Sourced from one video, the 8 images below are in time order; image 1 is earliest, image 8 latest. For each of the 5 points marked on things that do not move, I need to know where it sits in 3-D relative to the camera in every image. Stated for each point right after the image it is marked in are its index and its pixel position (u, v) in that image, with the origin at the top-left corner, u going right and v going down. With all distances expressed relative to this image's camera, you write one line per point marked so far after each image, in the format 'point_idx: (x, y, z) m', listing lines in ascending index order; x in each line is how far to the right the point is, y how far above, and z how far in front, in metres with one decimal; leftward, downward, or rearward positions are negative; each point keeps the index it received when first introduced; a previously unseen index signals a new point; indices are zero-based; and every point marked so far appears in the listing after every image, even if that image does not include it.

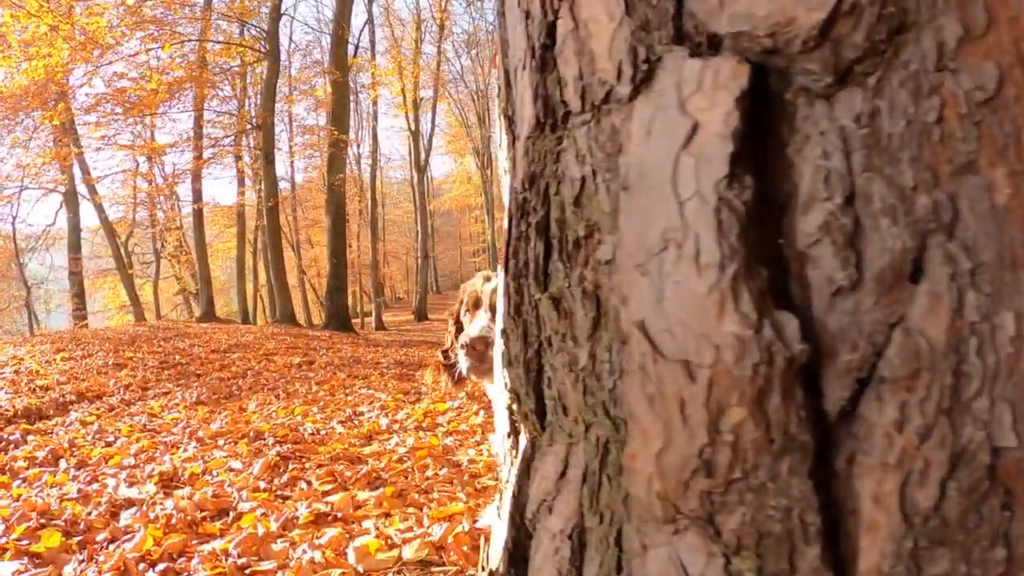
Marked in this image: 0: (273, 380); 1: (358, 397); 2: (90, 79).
0: (-2.6, -1.0, +7.5) m
1: (-1.4, -1.0, +6.7) m
2: (-11.0, +5.3, +17.5) m
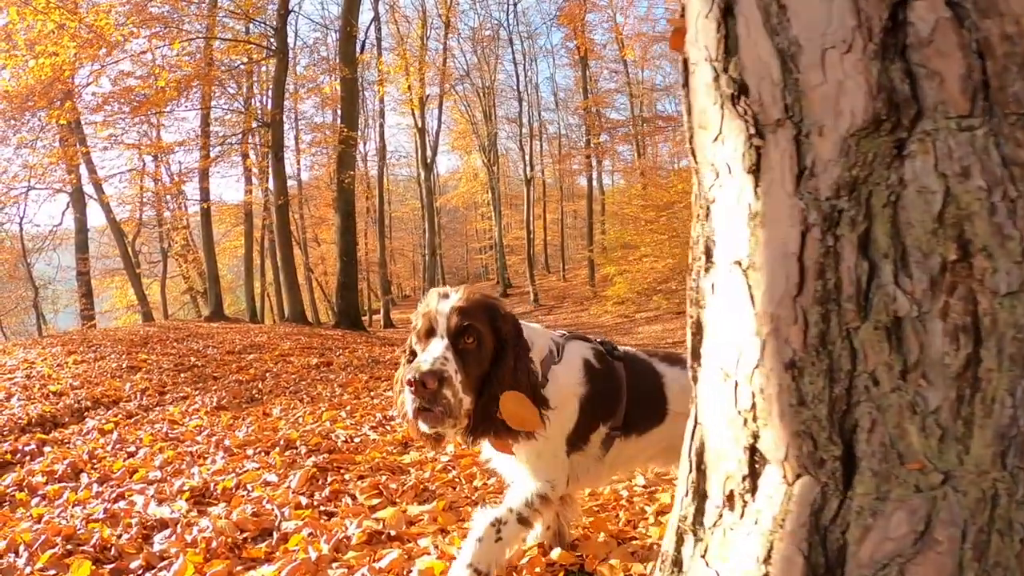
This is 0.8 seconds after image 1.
0: (-2.3, -1.0, +7.2) m
1: (-1.1, -1.0, +6.4) m
2: (-10.7, +5.3, +17.3) m
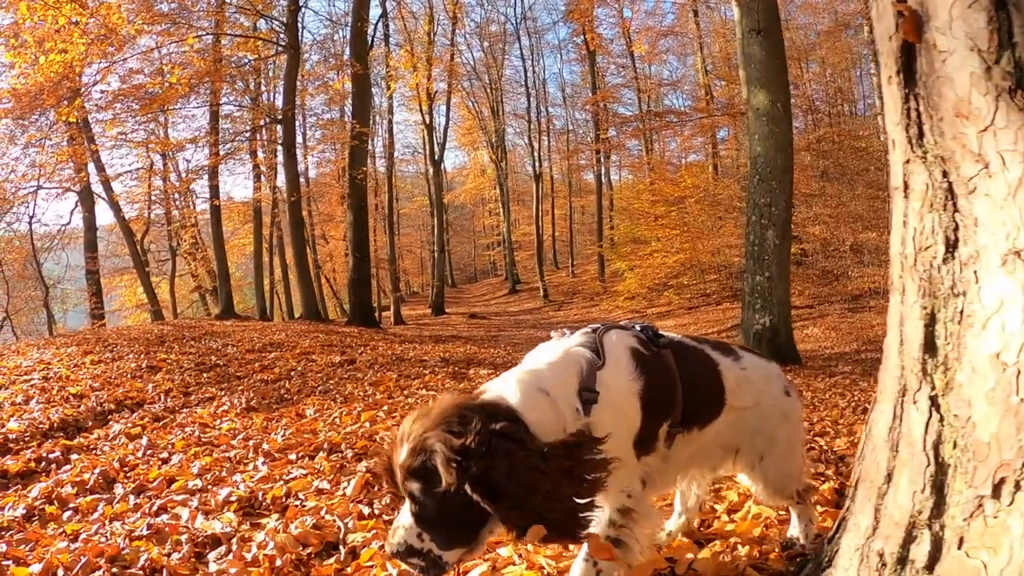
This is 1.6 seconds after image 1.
0: (-1.9, -0.9, +6.9) m
1: (-0.8, -1.0, +6.2) m
2: (-10.3, +5.3, +17.1) m
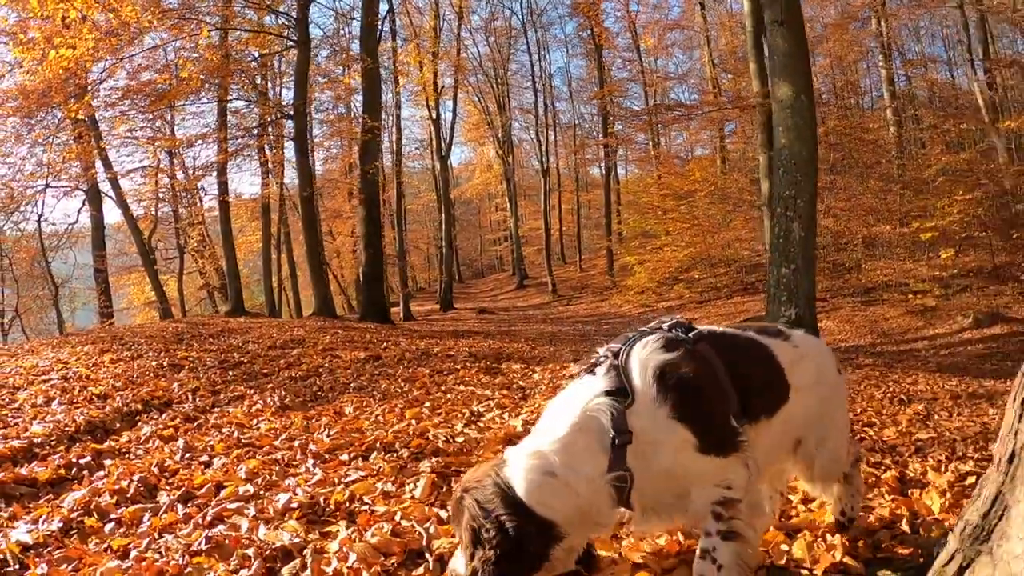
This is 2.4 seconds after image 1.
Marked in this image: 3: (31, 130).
0: (-1.6, -0.9, +6.7) m
1: (-0.4, -0.9, +6.0) m
2: (-9.9, +5.4, +16.9) m
3: (-13.1, +4.3, +18.5) m
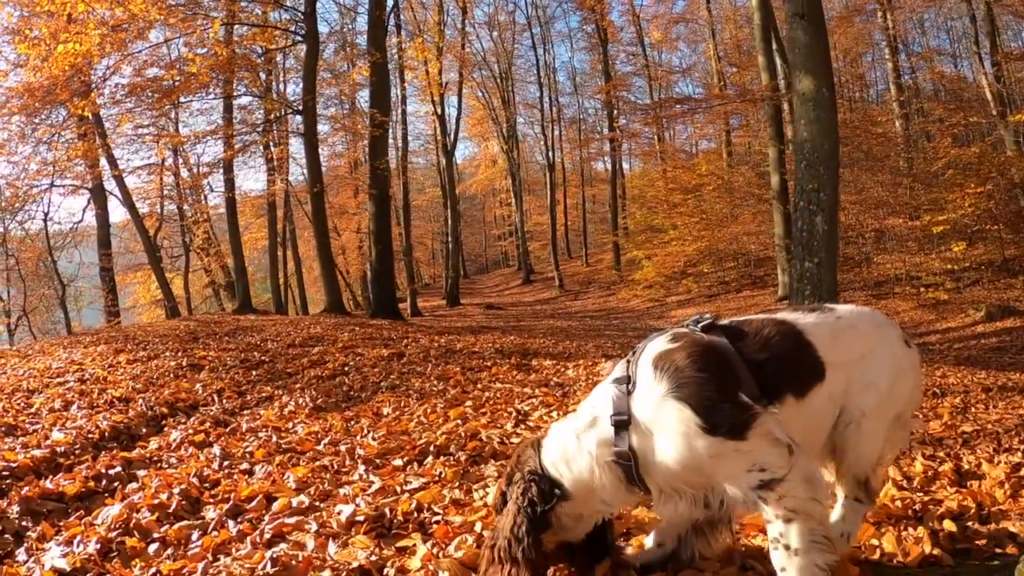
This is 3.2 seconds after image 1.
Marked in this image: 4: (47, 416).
0: (-1.2, -0.8, +6.5) m
1: (-0.1, -0.9, +5.7) m
2: (-9.6, +5.4, +16.6) m
3: (-12.7, +4.3, +18.3) m
4: (-4.2, -1.2, +6.1) m
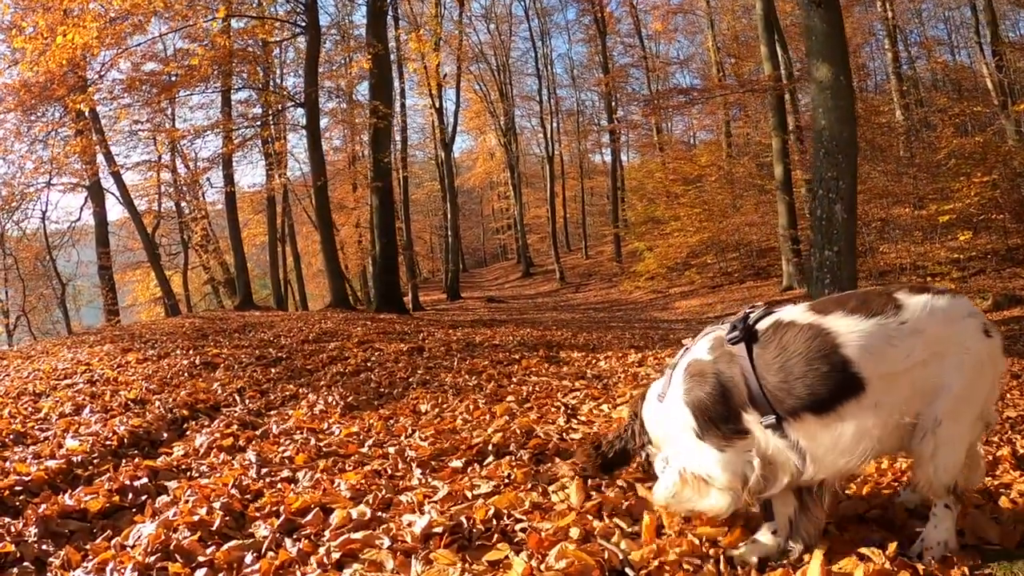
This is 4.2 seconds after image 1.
0: (-0.9, -0.8, +6.2) m
1: (+0.2, -0.8, +5.4) m
2: (-9.4, +5.5, +16.3) m
3: (-12.5, +4.4, +17.9) m
4: (-3.9, -1.1, +5.8) m
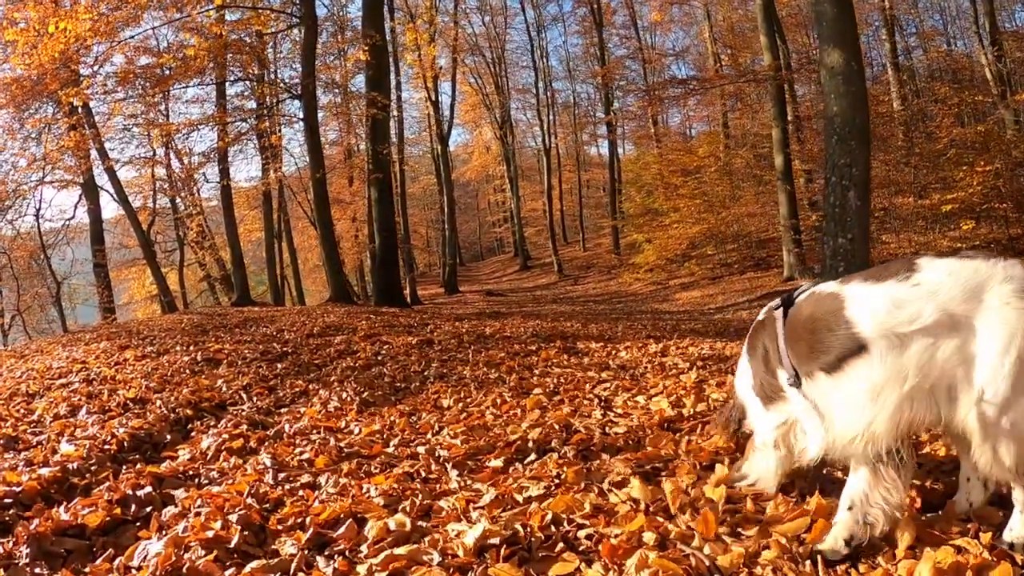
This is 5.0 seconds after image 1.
0: (-0.8, -0.7, +5.9) m
1: (+0.4, -0.7, +5.1) m
2: (-9.3, +5.6, +15.9) m
3: (-12.5, +4.4, +17.5) m
4: (-3.7, -1.1, +5.5) m
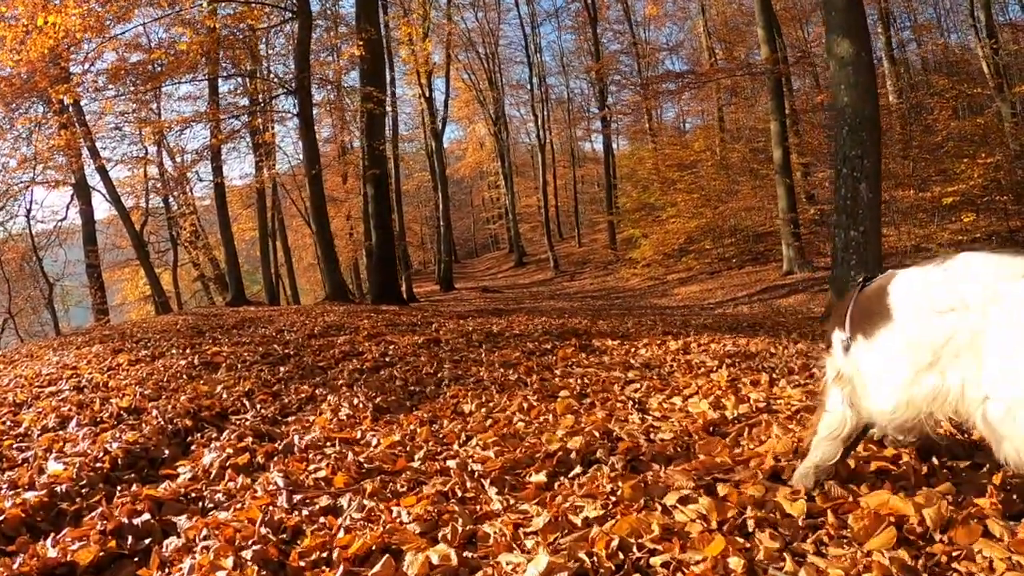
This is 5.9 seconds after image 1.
0: (-0.6, -0.6, +5.6) m
1: (+0.5, -0.6, +4.8) m
2: (-9.3, +5.6, +15.5) m
3: (-12.5, +4.4, +17.1) m
4: (-3.6, -1.1, +5.2) m
